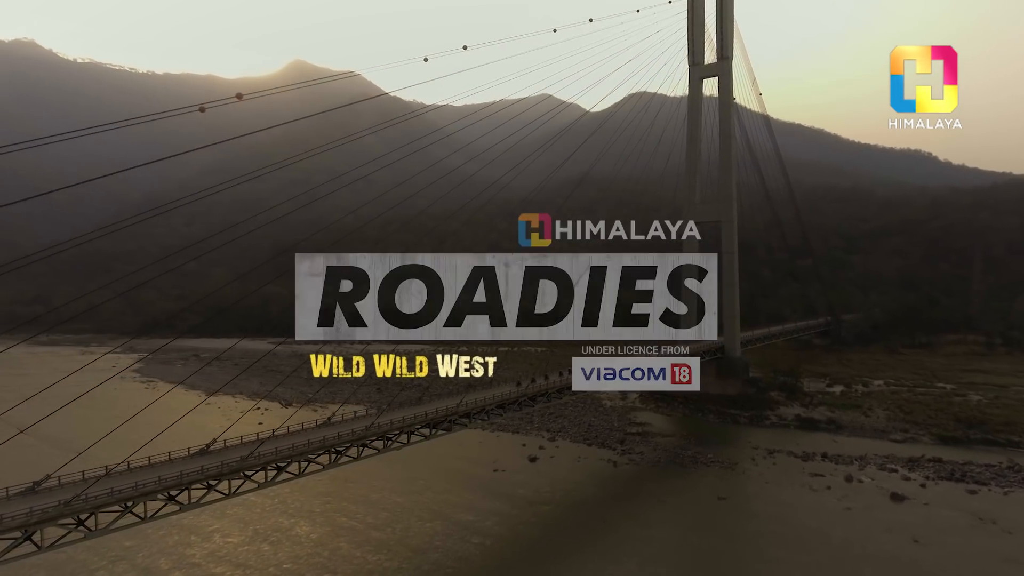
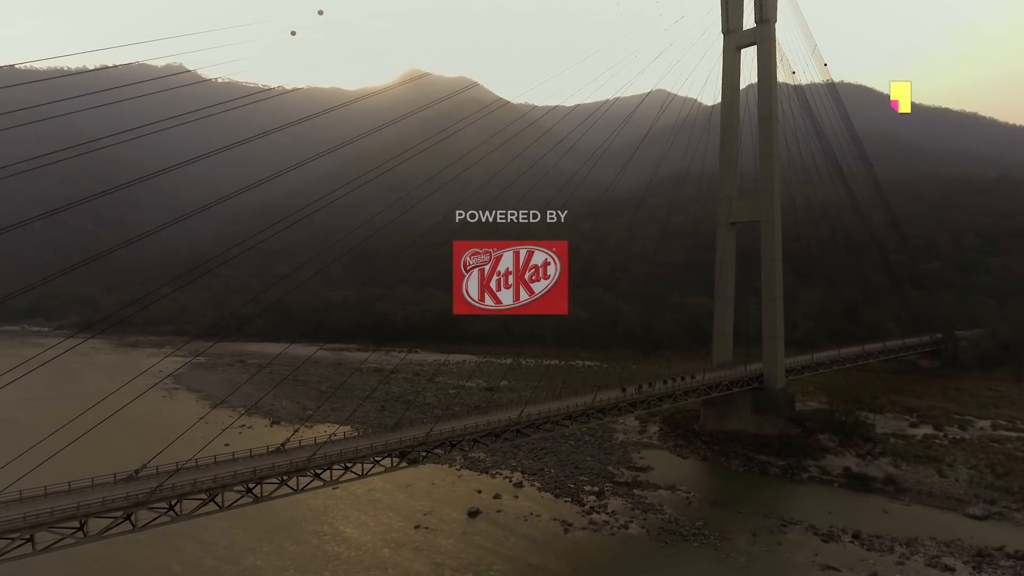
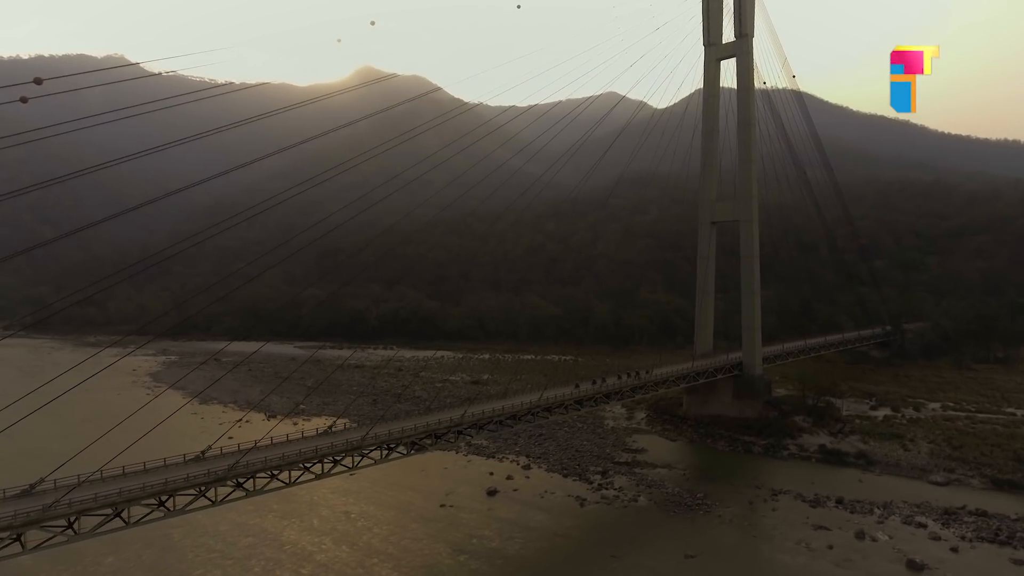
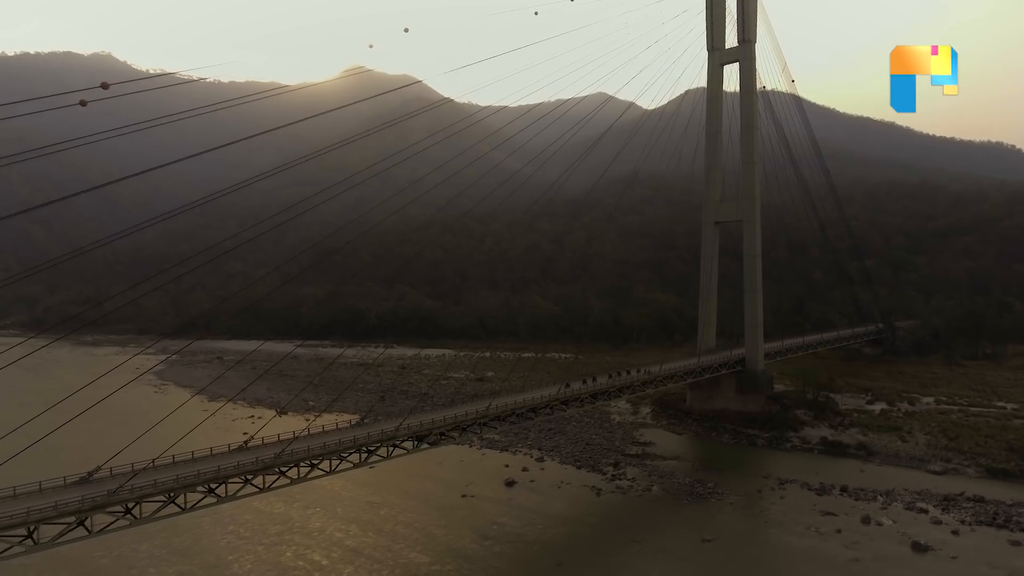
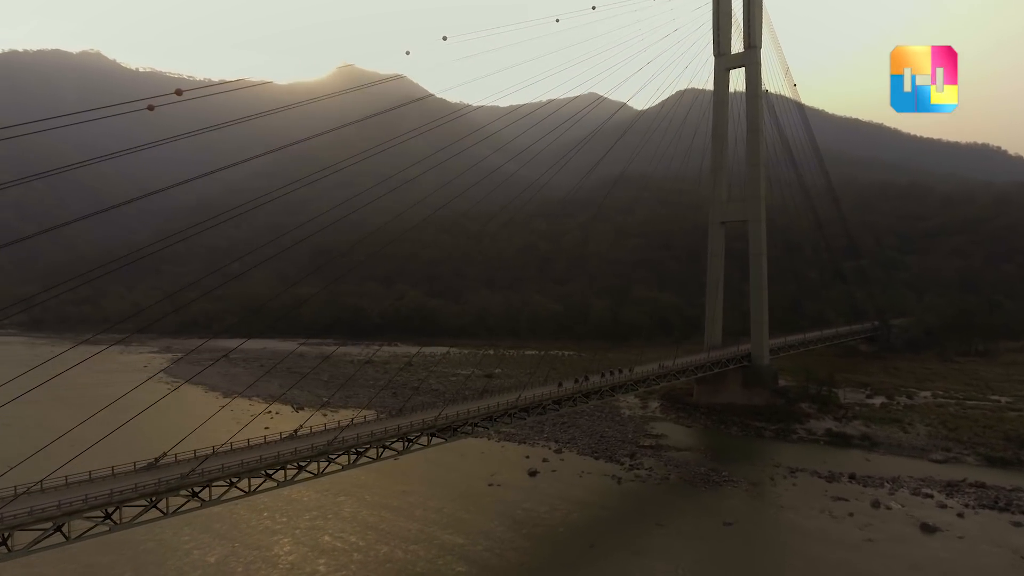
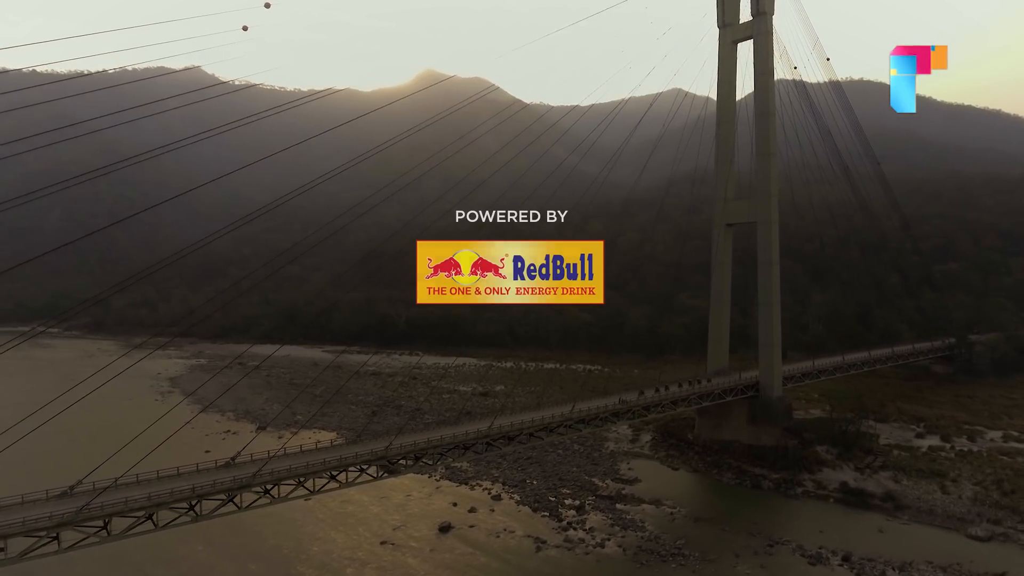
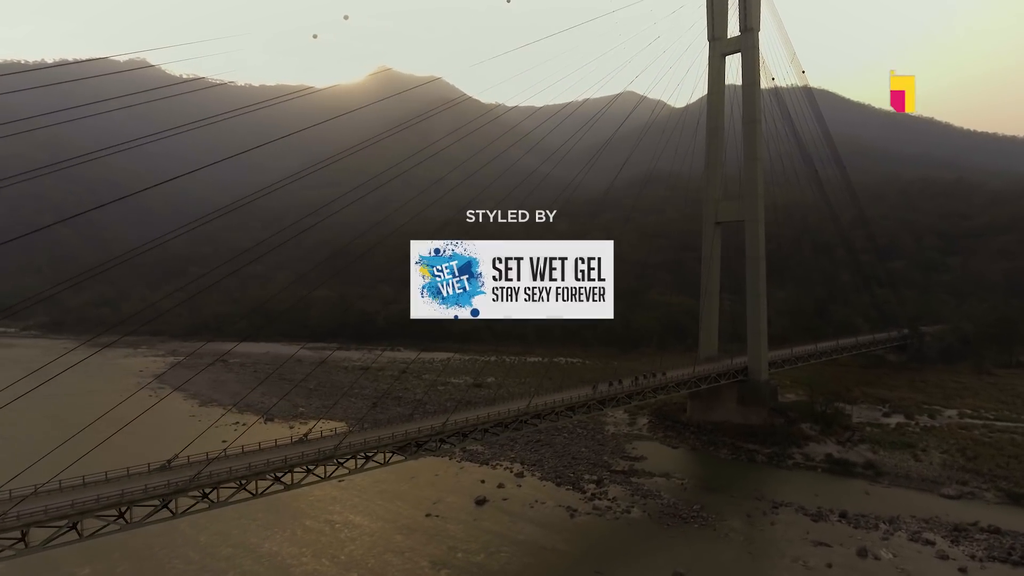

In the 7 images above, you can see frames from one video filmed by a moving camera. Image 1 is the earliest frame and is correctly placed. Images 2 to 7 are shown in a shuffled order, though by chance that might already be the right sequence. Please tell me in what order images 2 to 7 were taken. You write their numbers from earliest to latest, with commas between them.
5, 4, 3, 7, 2, 6
